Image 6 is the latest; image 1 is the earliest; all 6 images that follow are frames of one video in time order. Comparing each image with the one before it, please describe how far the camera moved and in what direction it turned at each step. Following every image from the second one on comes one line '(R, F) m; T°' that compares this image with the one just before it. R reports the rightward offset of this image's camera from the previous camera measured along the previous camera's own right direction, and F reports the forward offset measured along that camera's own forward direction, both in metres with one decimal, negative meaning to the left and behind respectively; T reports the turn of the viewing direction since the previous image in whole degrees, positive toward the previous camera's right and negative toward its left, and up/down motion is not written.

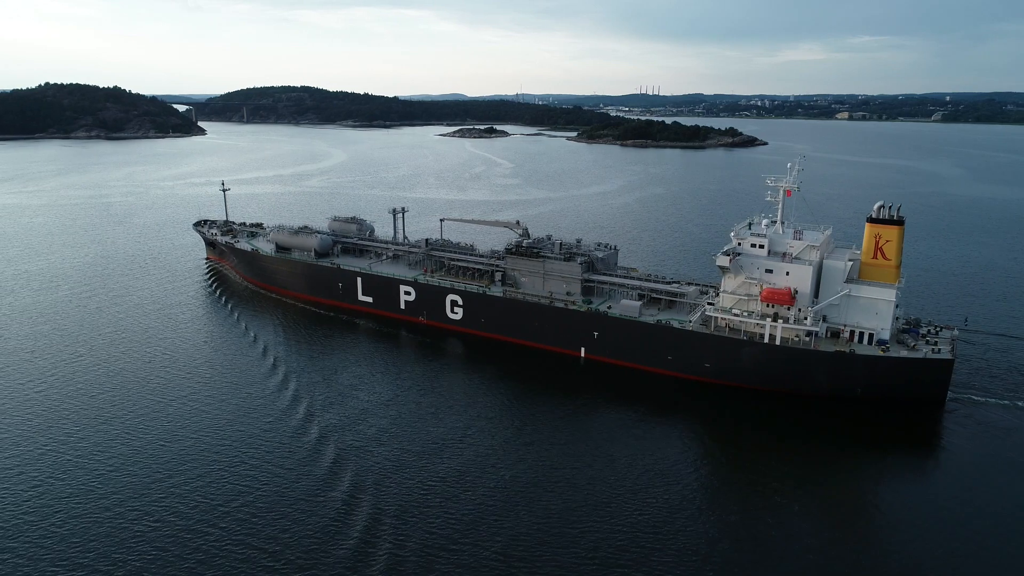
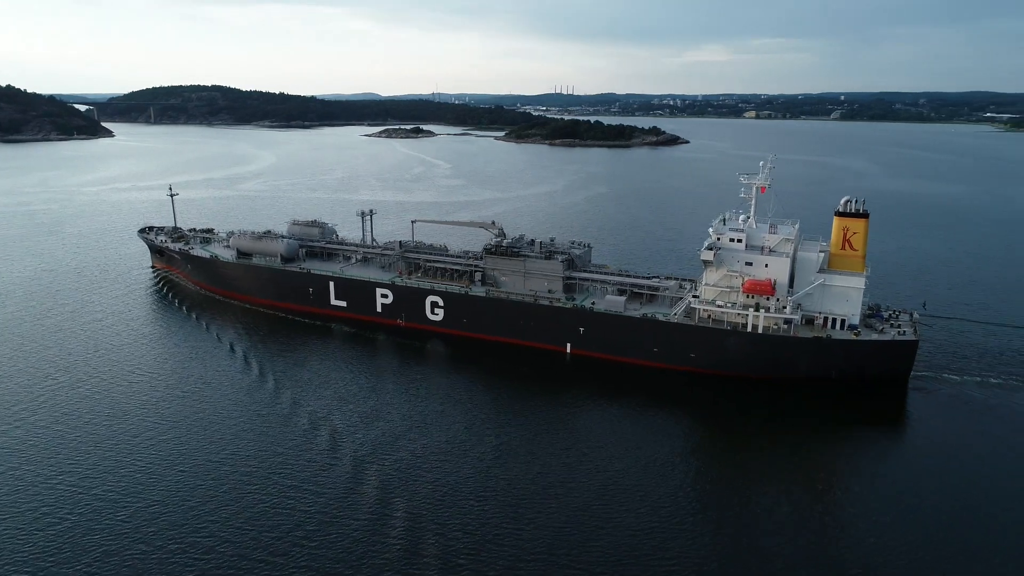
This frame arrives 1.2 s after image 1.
(-1.8, -0.1) m; +6°
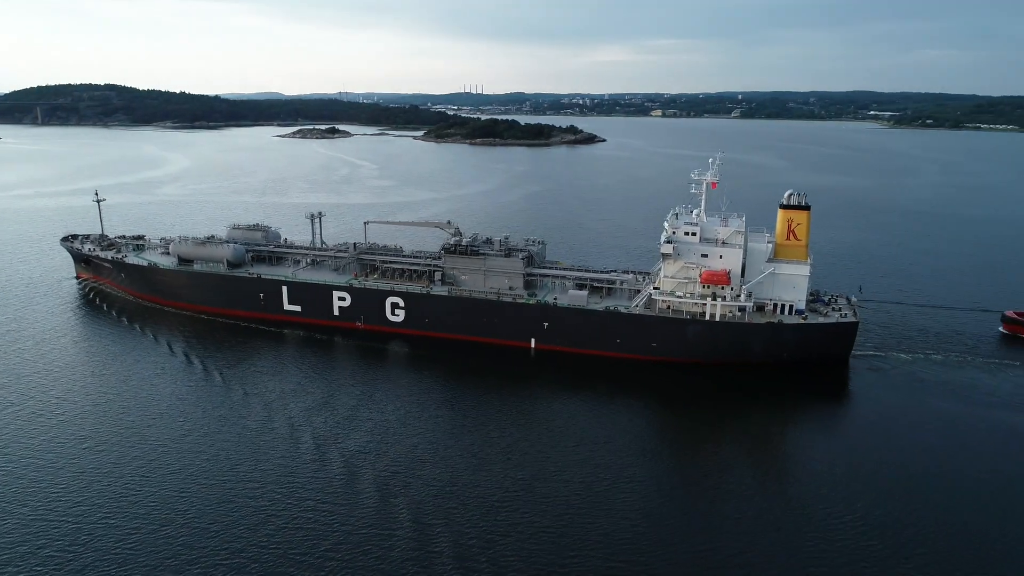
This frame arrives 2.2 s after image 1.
(-1.3, -0.2) m; +7°
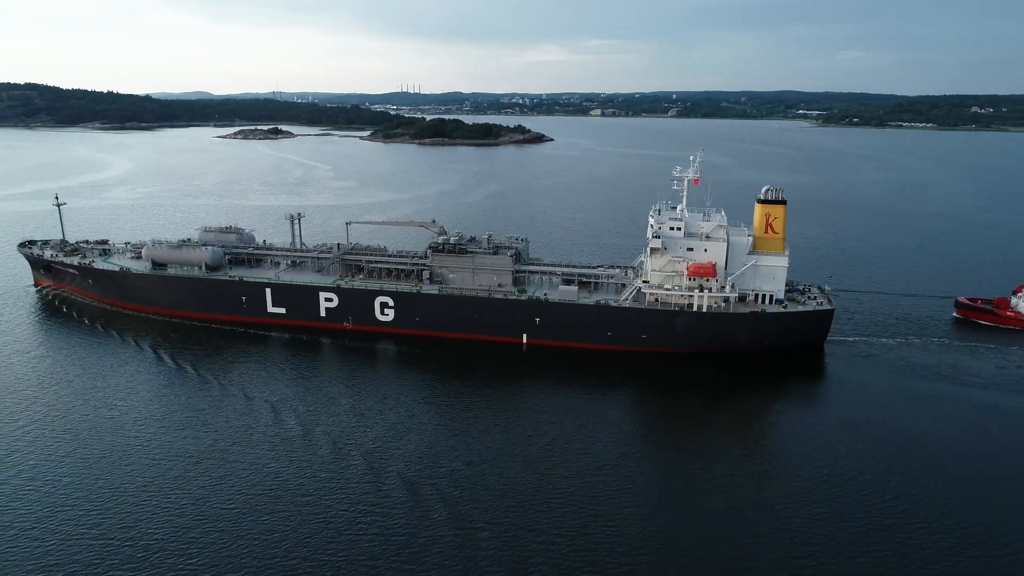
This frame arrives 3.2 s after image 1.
(-1.4, -0.3) m; +4°
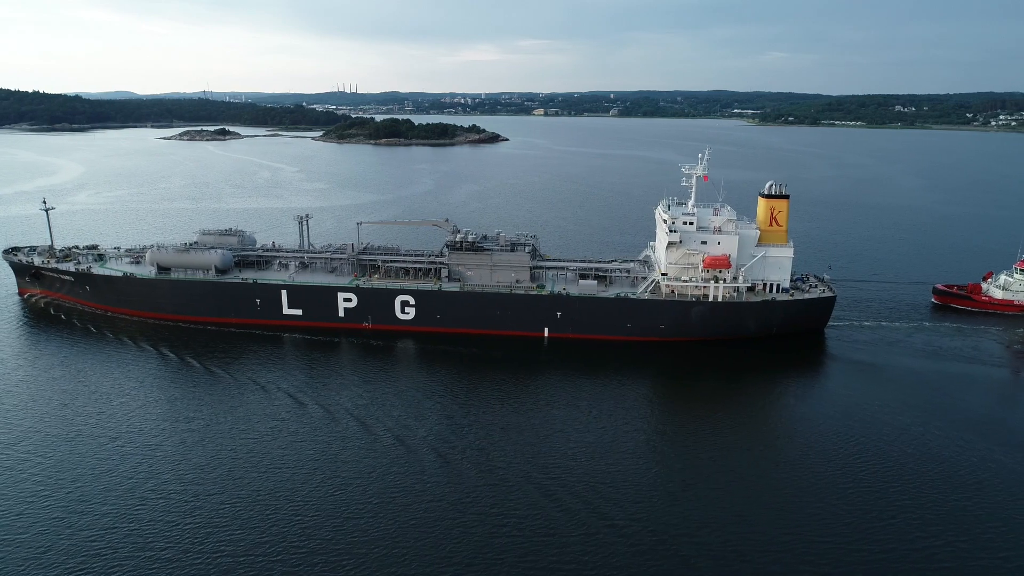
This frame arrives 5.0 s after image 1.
(-2.3, -0.6) m; +4°
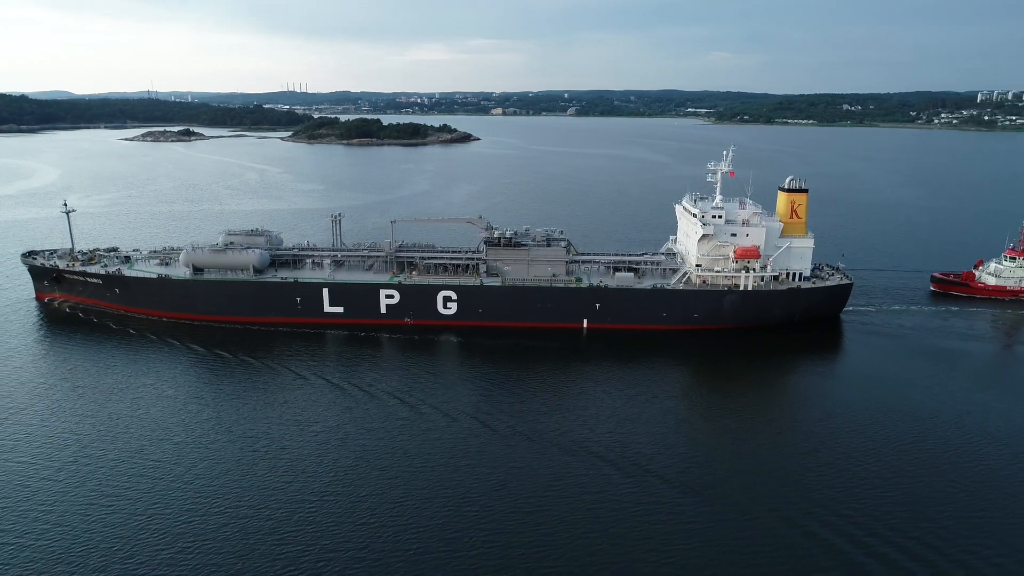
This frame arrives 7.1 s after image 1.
(-2.6, -1.0) m; +2°
